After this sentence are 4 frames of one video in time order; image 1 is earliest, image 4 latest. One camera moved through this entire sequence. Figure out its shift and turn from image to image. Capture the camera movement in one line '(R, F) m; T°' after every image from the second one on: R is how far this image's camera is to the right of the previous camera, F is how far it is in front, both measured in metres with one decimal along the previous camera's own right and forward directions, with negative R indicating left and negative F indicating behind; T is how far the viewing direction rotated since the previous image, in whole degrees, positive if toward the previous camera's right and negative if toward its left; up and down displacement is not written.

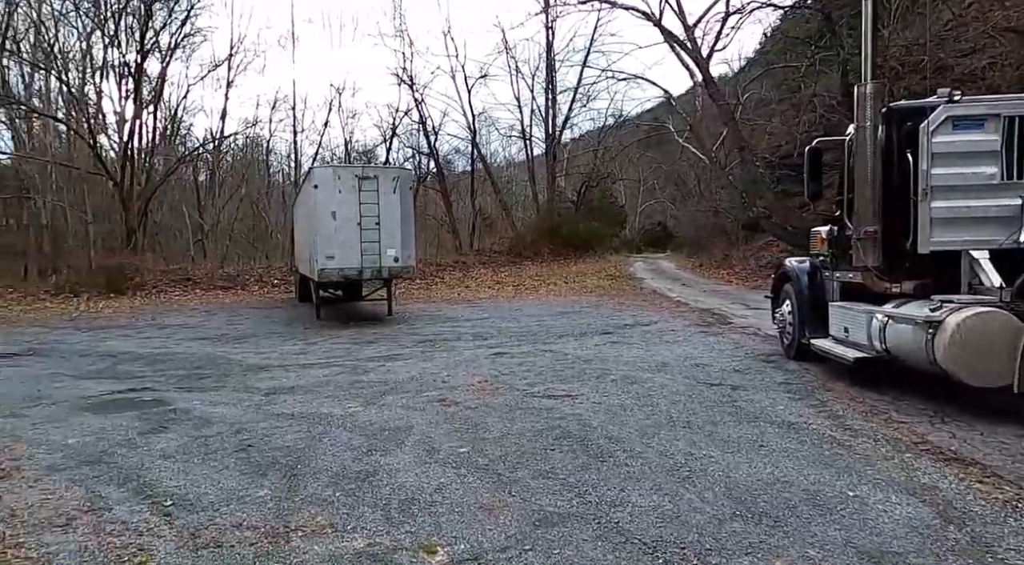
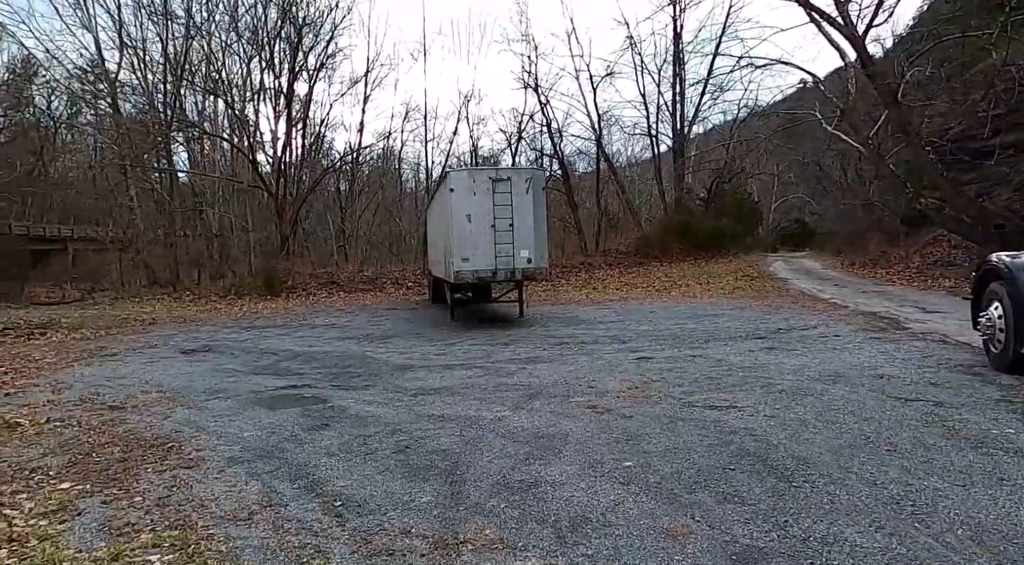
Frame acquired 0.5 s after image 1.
(-0.3, +0.3) m; -10°
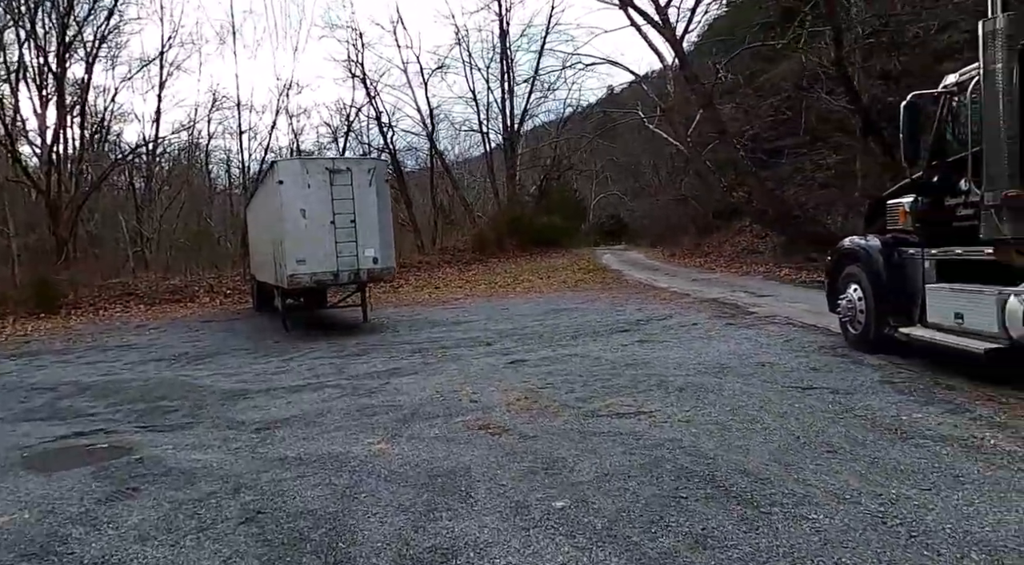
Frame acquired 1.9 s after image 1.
(-0.3, +1.0) m; +14°
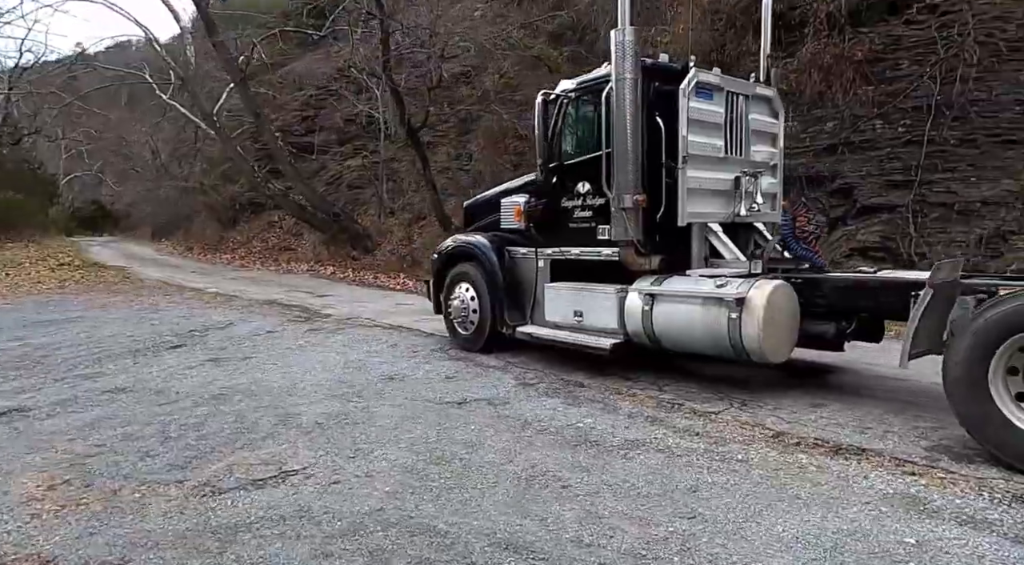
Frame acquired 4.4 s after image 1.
(-0.8, +2.1) m; +40°
